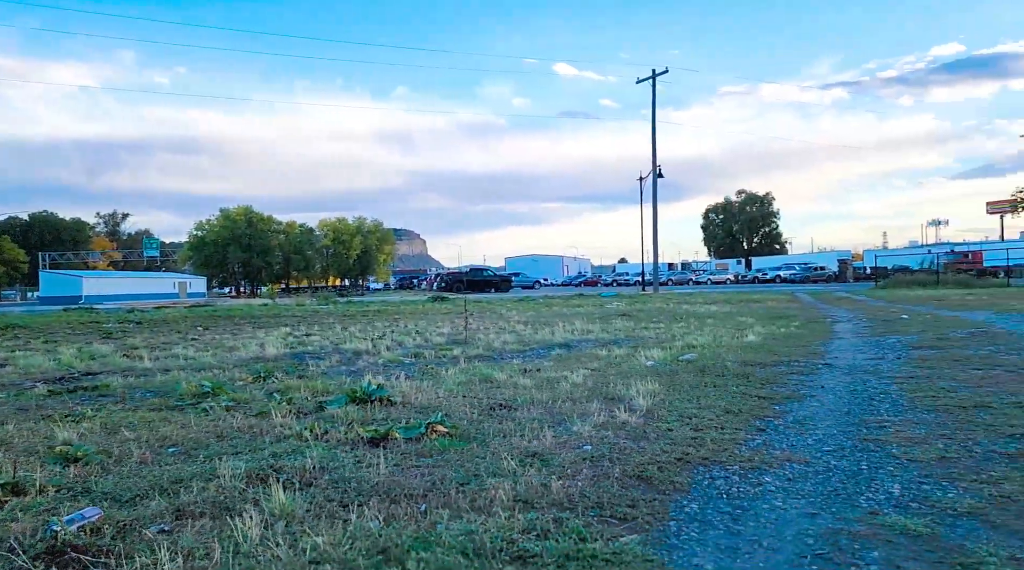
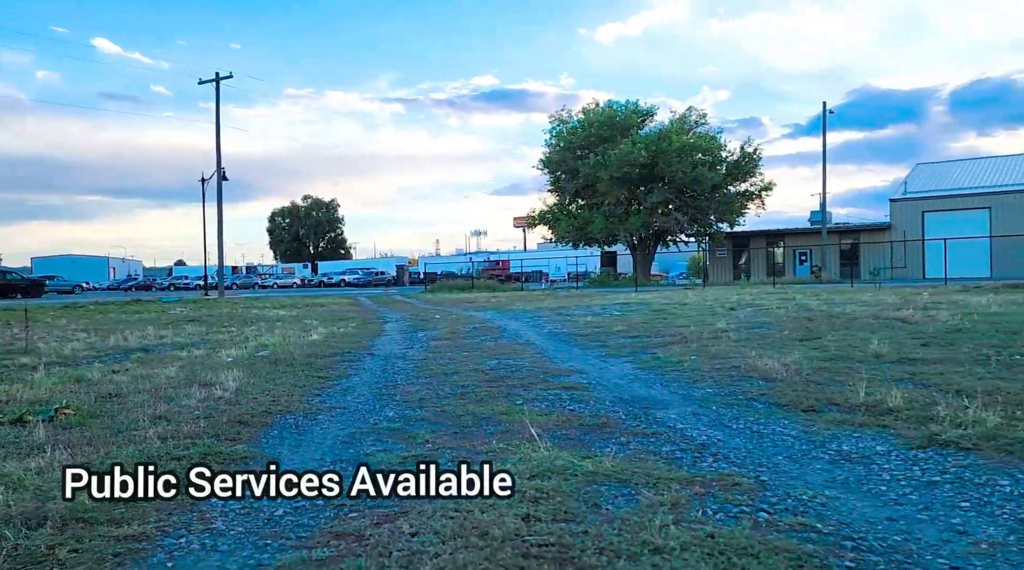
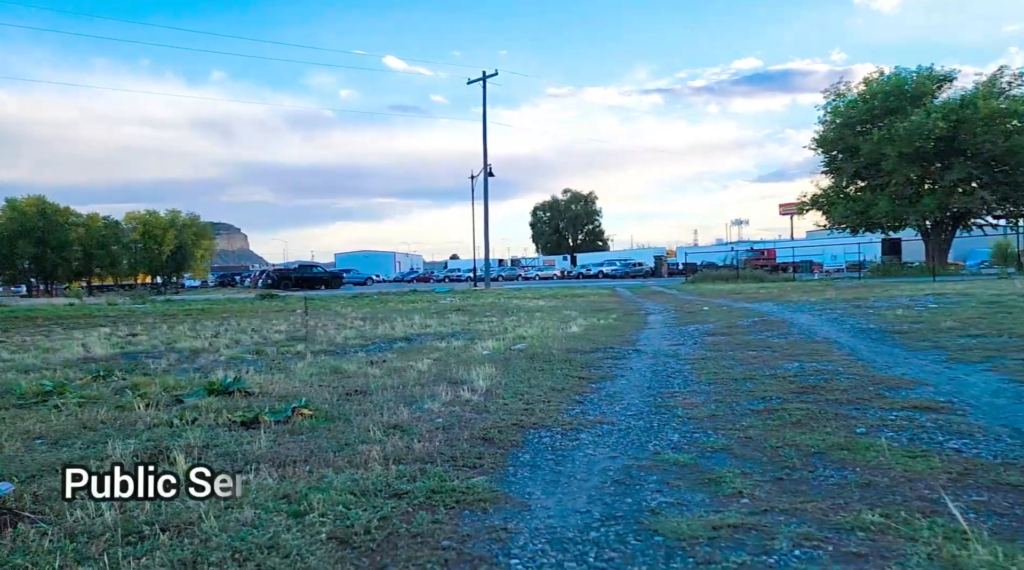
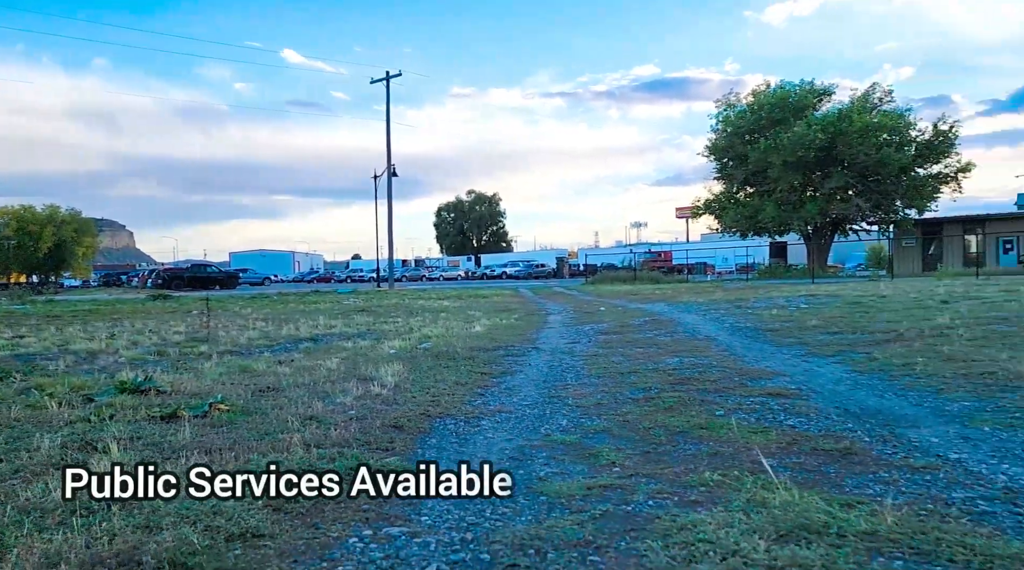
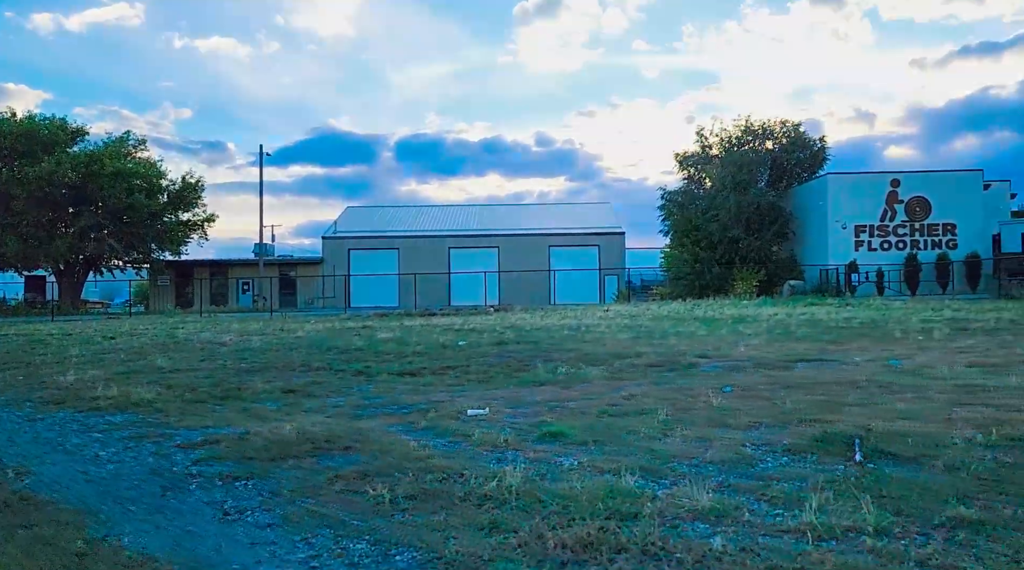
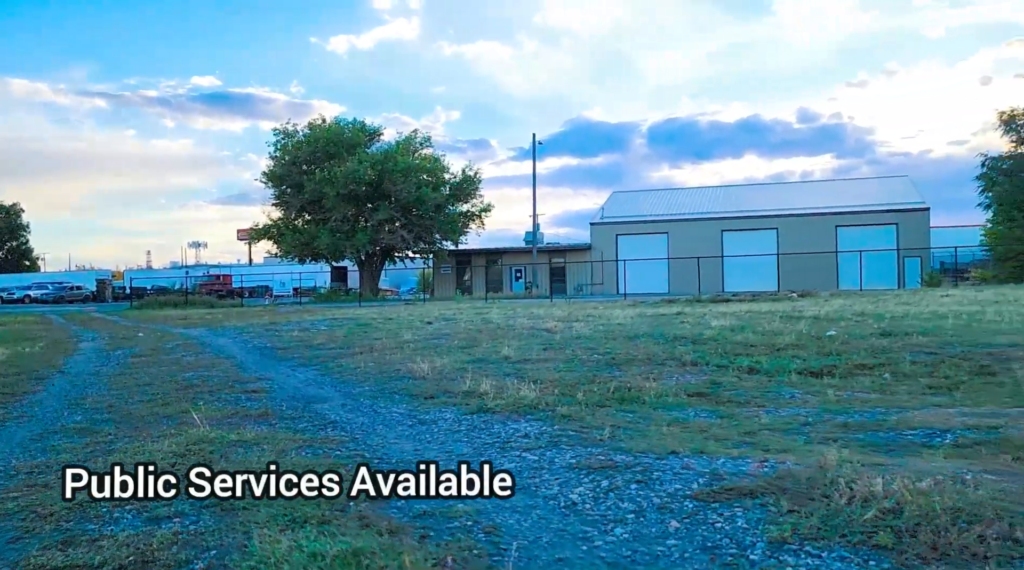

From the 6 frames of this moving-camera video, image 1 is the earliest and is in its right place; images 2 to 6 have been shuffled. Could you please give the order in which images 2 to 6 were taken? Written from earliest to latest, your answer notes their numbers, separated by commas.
3, 4, 2, 6, 5
